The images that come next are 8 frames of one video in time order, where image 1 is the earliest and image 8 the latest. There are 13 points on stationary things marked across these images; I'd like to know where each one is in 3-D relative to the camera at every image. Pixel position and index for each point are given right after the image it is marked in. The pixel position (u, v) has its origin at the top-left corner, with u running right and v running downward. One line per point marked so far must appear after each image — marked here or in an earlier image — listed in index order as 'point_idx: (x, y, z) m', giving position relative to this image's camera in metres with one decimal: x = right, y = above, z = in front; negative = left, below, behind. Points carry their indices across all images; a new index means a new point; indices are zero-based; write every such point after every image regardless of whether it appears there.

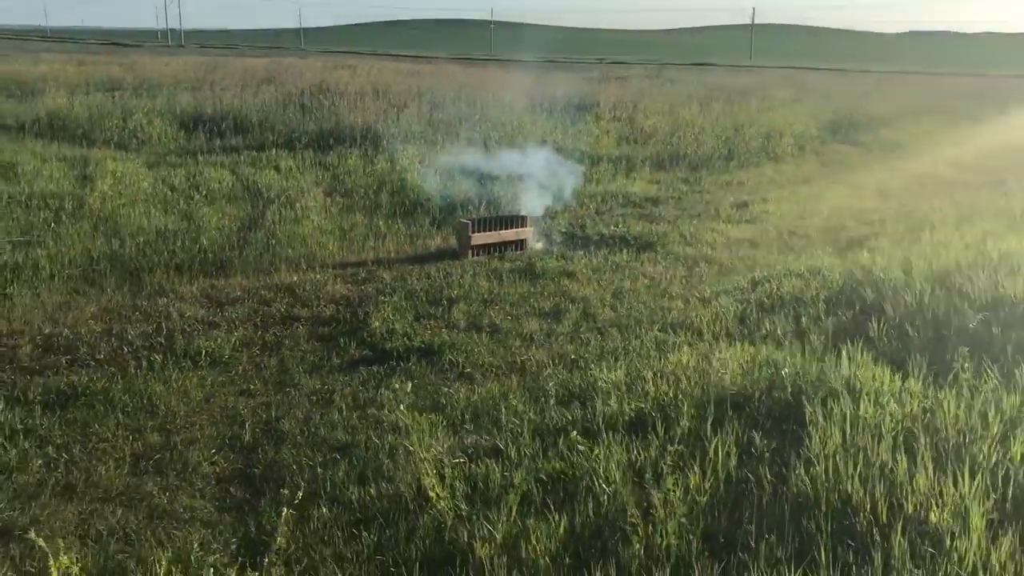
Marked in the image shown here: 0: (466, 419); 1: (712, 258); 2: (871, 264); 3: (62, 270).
0: (-0.2, -0.6, +4.6) m
1: (+1.7, +0.3, +8.7) m
2: (+2.8, +0.2, +7.8) m
3: (-3.3, +0.1, +7.2) m
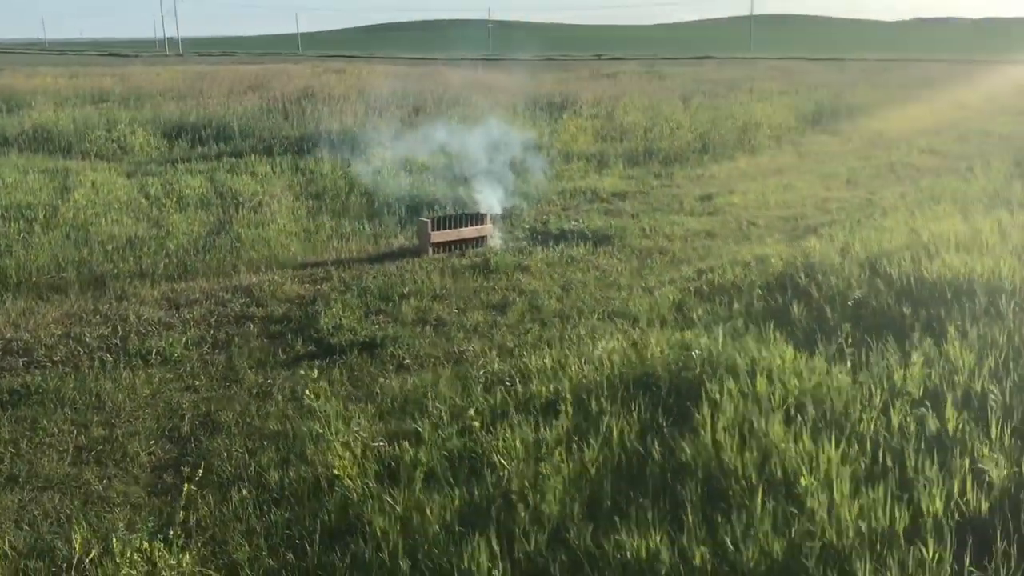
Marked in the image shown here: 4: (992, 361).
0: (-0.6, -0.6, +4.9) m
1: (+1.4, +0.3, +8.9) m
2: (+2.5, +0.3, +8.1) m
3: (-3.6, +0.1, +7.5) m
4: (+2.2, -0.3, +4.5) m
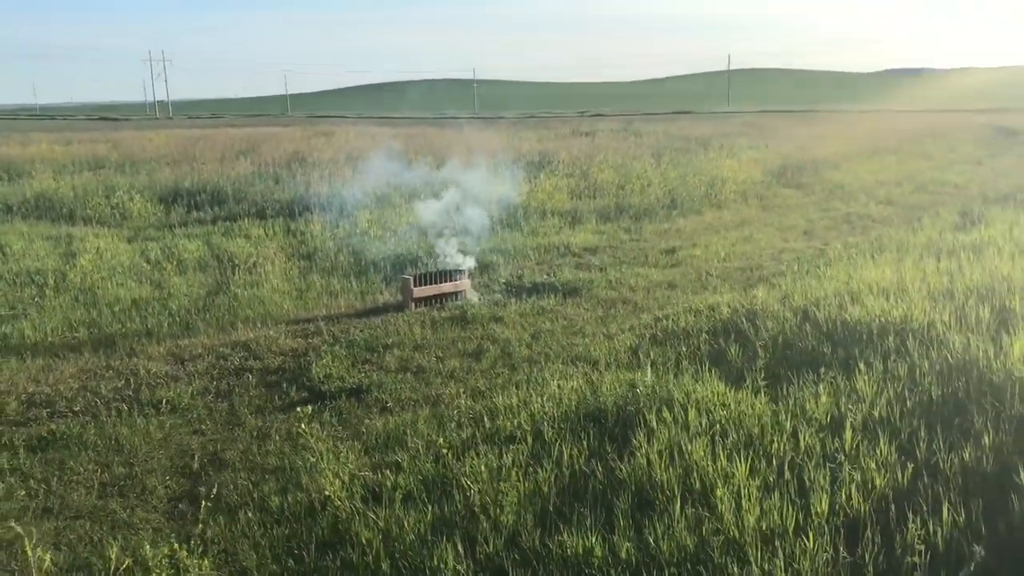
0: (-0.8, -0.9, +5.6) m
1: (+1.2, -0.1, +9.7) m
2: (+2.2, -0.1, +8.8) m
3: (-3.8, -0.4, +8.2) m
4: (+2.0, -0.5, +5.3) m
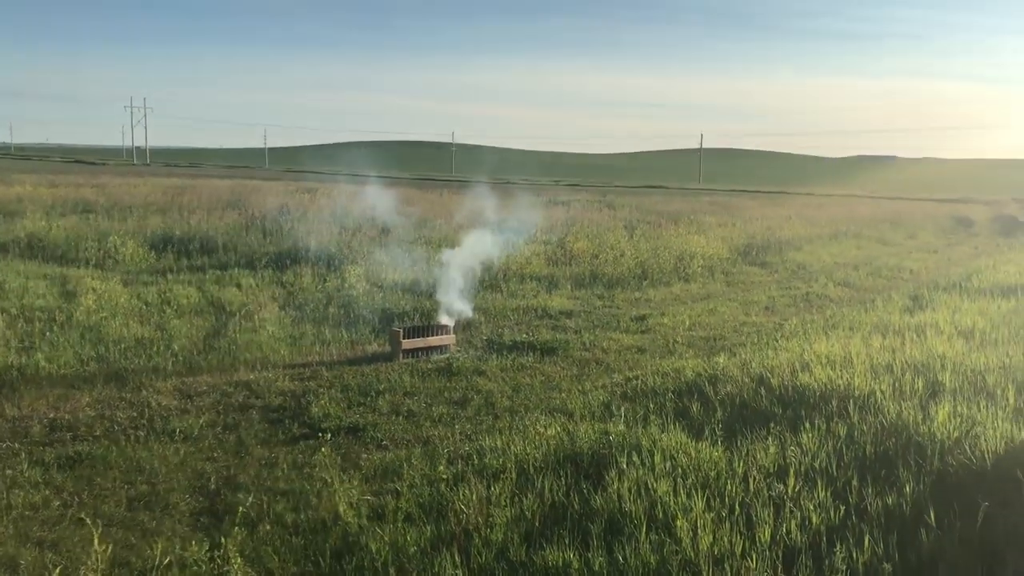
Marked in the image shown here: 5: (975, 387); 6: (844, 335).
0: (-0.8, -1.2, +6.2) m
1: (+0.9, -0.8, +10.4) m
2: (+2.1, -0.7, +9.6) m
3: (-4.0, -0.7, +8.8) m
4: (+1.9, -0.9, +6.0) m
5: (+3.3, -0.7, +7.2) m
6: (+3.5, -0.5, +10.6) m
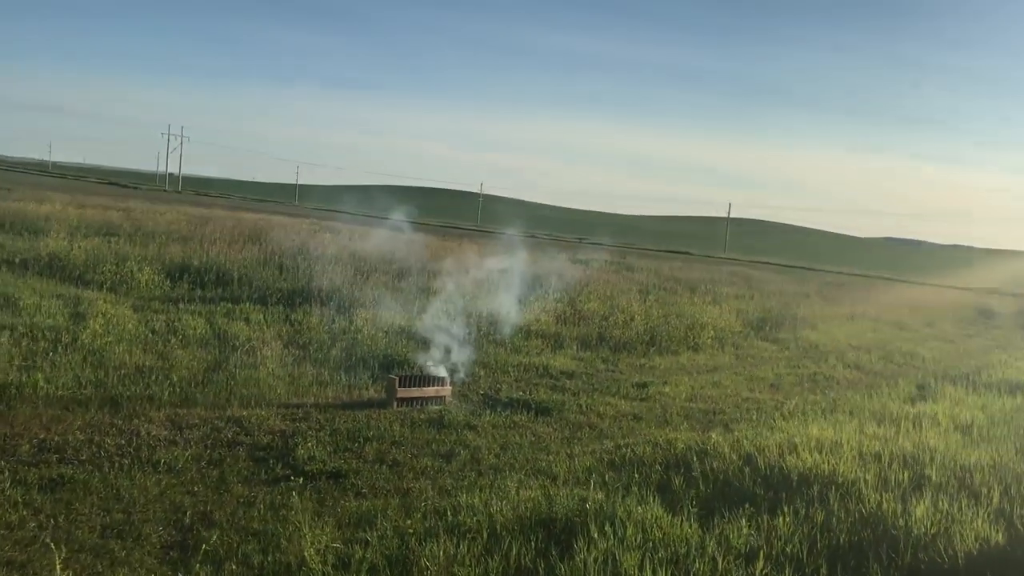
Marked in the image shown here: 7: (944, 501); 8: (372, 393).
0: (-1.0, -1.5, +6.3) m
1: (+0.9, -1.4, +10.4) m
2: (+2.0, -1.4, +9.6) m
3: (-4.1, -0.9, +8.9) m
4: (+1.8, -1.5, +6.0) m
5: (+3.2, -1.4, +7.1) m
6: (+3.5, -1.4, +10.5) m
7: (+2.8, -1.4, +6.5) m
8: (-1.5, -1.1, +10.7) m
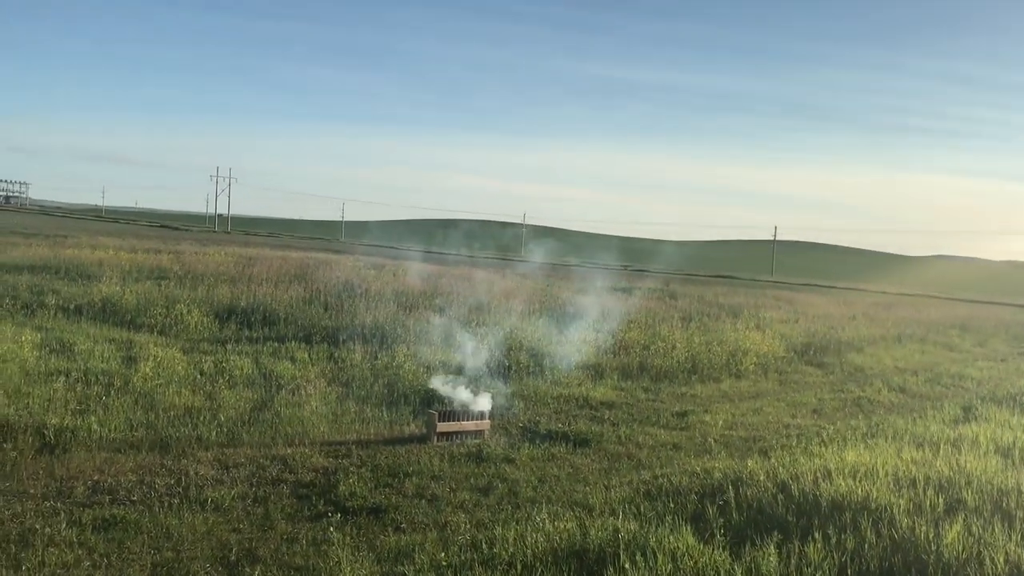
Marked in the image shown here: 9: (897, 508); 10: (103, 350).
0: (-0.8, -1.7, +6.5) m
1: (+1.3, -1.8, +10.5) m
2: (+2.3, -1.7, +9.7) m
3: (-3.7, -1.4, +9.3) m
4: (+2.0, -1.6, +6.1) m
5: (+3.4, -1.6, +7.1) m
6: (+3.9, -1.6, +10.5) m
7: (+3.1, -1.6, +6.6) m
8: (-1.1, -1.5, +11.0) m
9: (+2.7, -1.6, +7.0) m
10: (-5.7, -0.9, +13.9) m
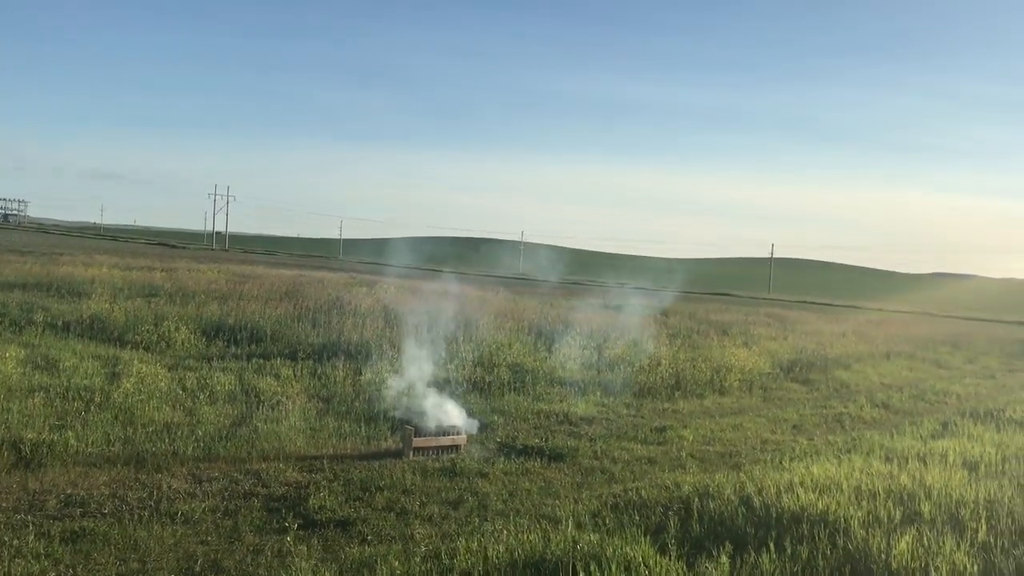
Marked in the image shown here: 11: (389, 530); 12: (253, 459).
0: (-1.1, -1.8, +6.6) m
1: (+1.0, -2.0, +10.6) m
2: (+2.1, -1.9, +9.8) m
3: (-4.0, -1.5, +9.4) m
4: (+1.7, -1.7, +6.2) m
5: (+3.2, -1.7, +7.2) m
6: (+3.6, -1.8, +10.6) m
7: (+2.8, -1.7, +6.7) m
8: (-1.4, -1.7, +11.1) m
9: (+2.5, -1.7, +7.2) m
10: (-6.0, -1.1, +14.0) m
11: (-0.9, -1.8, +7.6) m
12: (-2.5, -1.7, +9.8) m
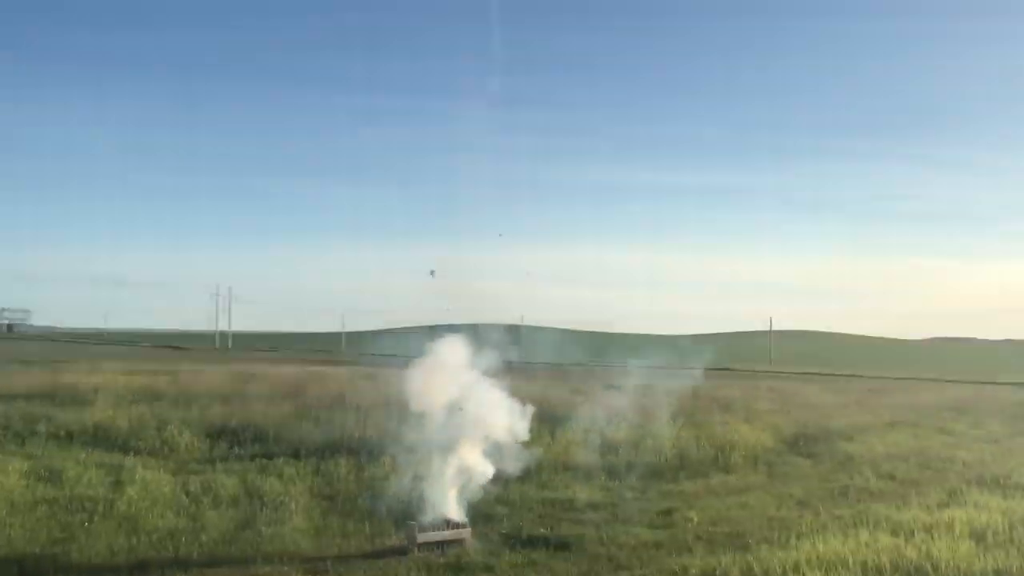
0: (-1.0, -2.5, +6.5) m
1: (+1.1, -2.9, +10.6) m
2: (+2.1, -2.7, +9.7) m
3: (-4.0, -2.6, +9.4) m
4: (+1.7, -2.2, +6.2) m
5: (+3.2, -2.2, +7.2) m
6: (+3.7, -2.6, +10.6) m
7: (+2.8, -2.1, +6.6) m
8: (-1.3, -2.8, +11.0) m
9: (+2.5, -2.2, +7.1) m
10: (-5.9, -2.7, +14.0) m
11: (-0.9, -2.6, +7.5) m
12: (-2.5, -2.7, +9.8) m
